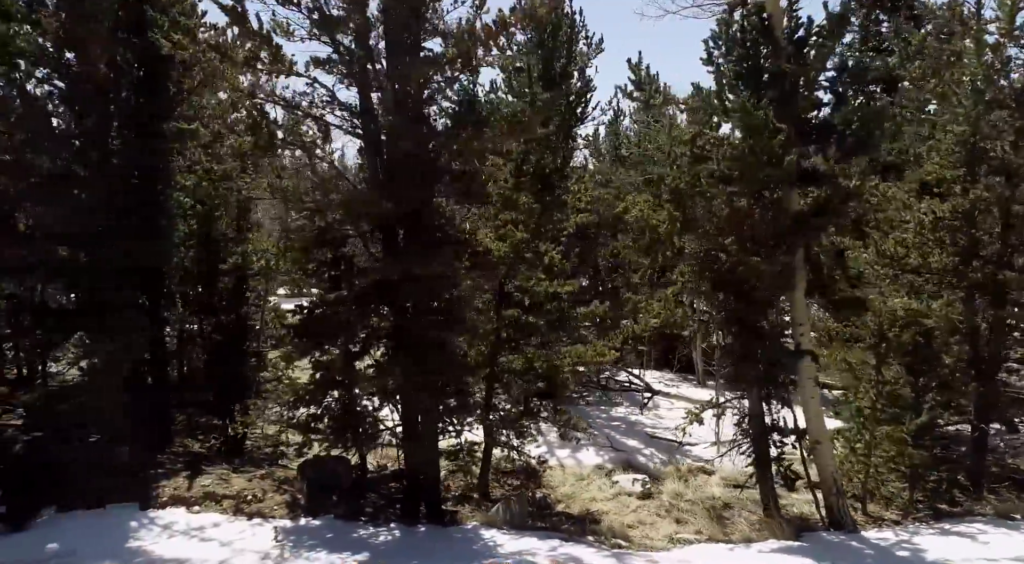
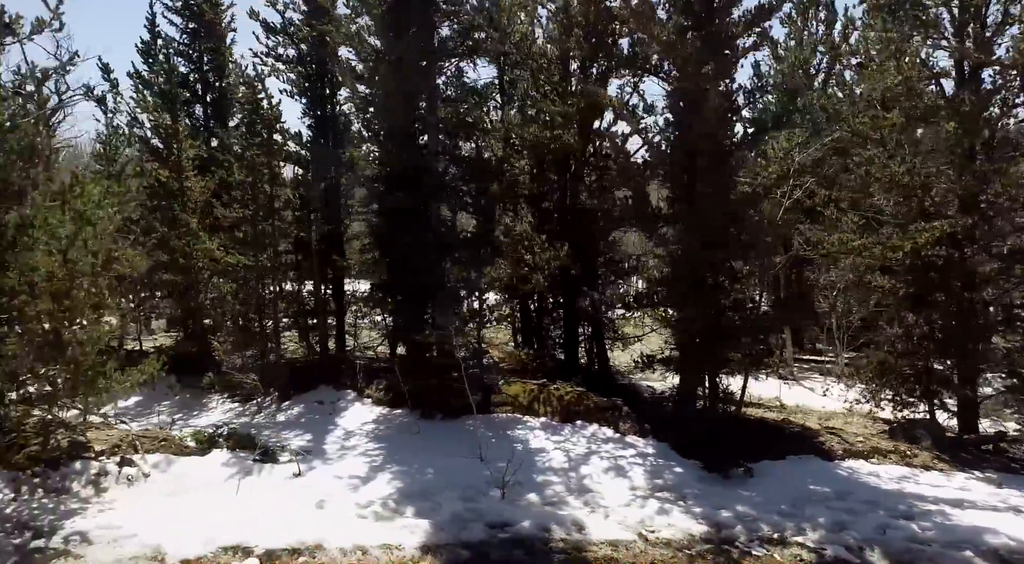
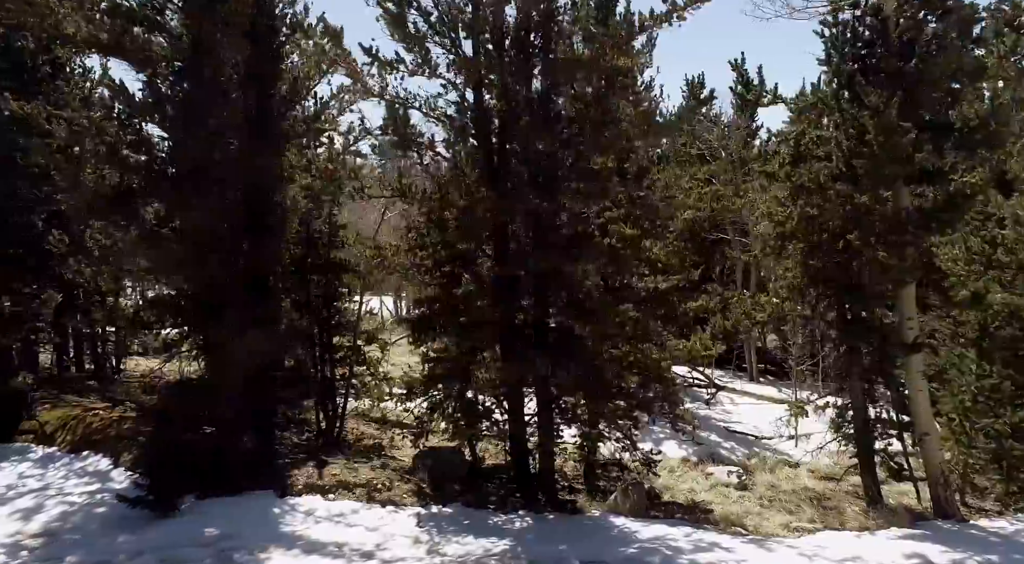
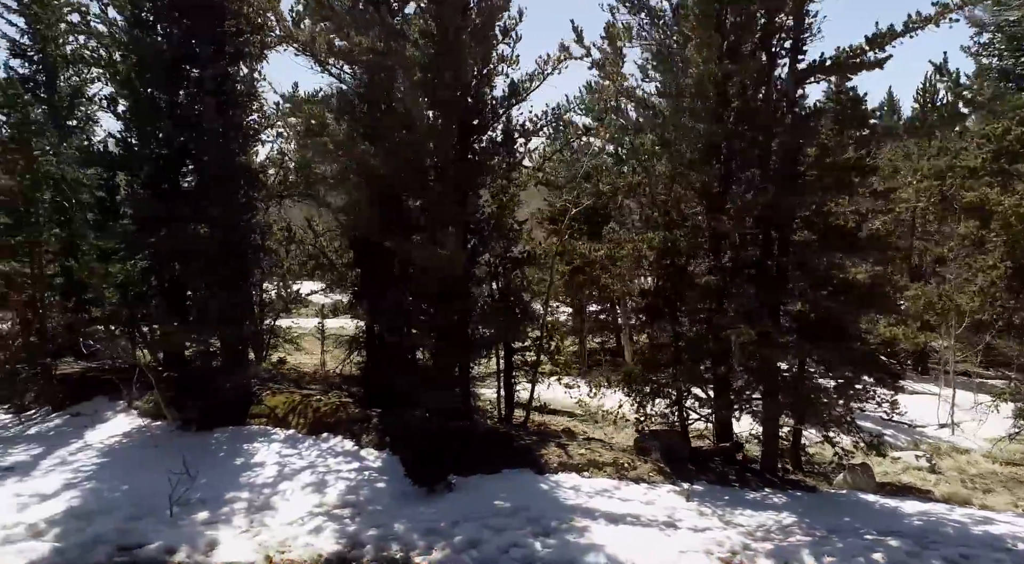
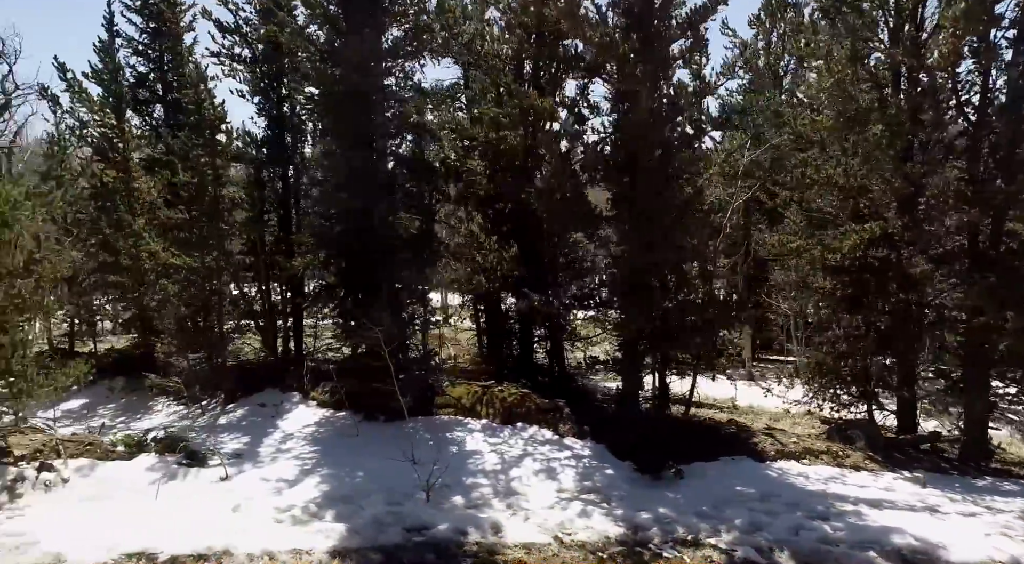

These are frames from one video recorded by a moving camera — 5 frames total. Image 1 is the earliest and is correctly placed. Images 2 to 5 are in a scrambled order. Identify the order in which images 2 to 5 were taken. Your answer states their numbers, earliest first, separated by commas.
3, 4, 5, 2
